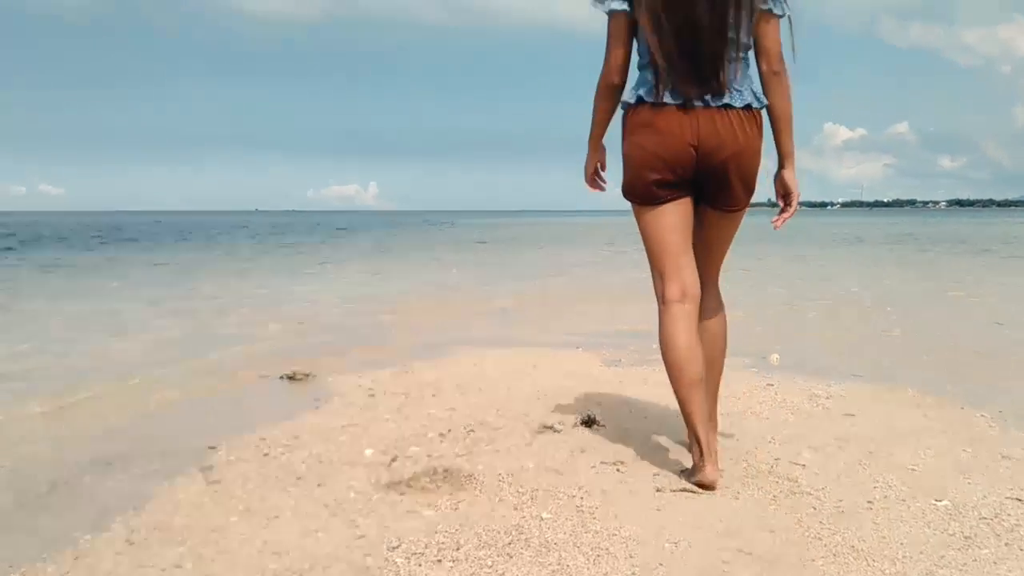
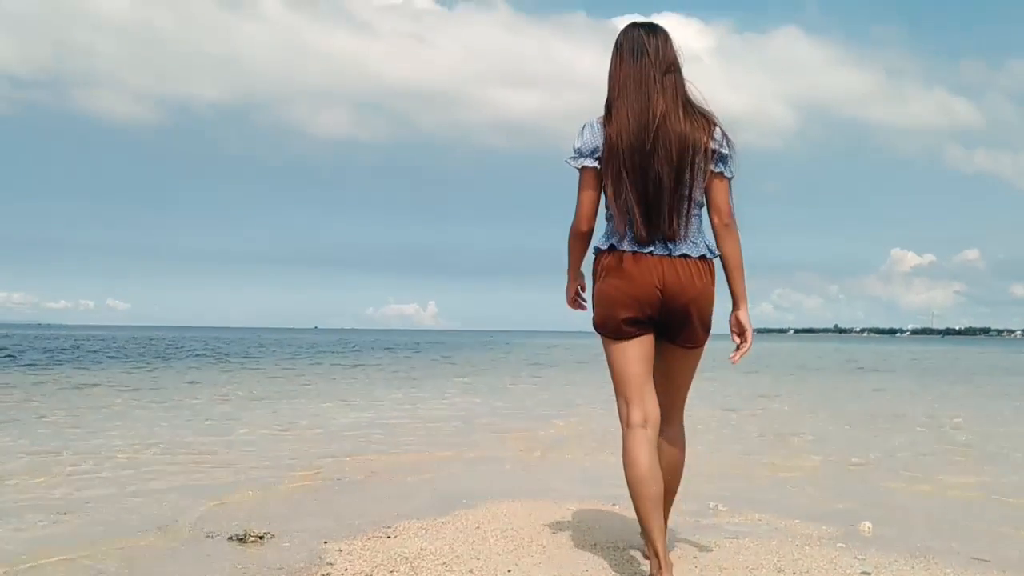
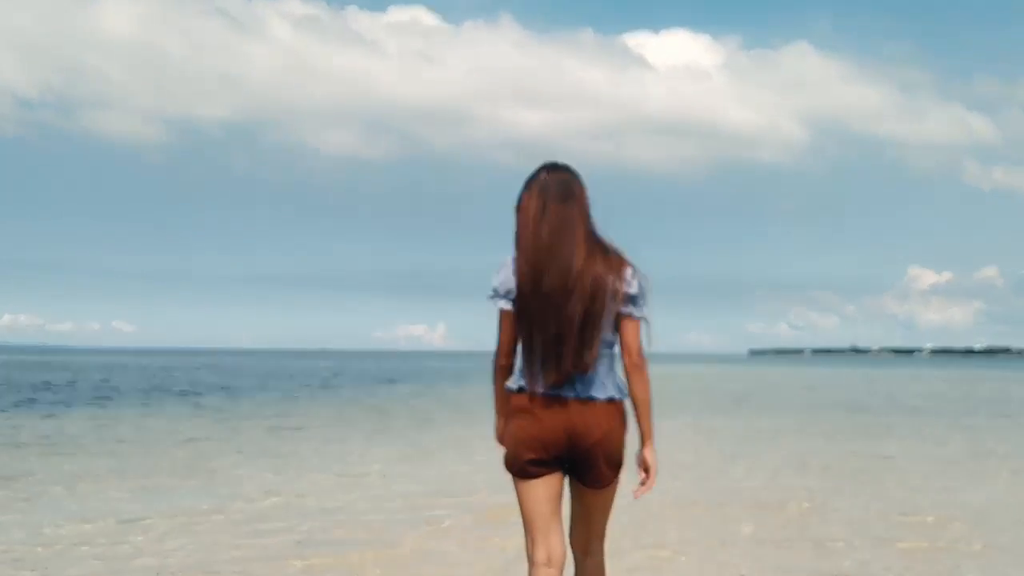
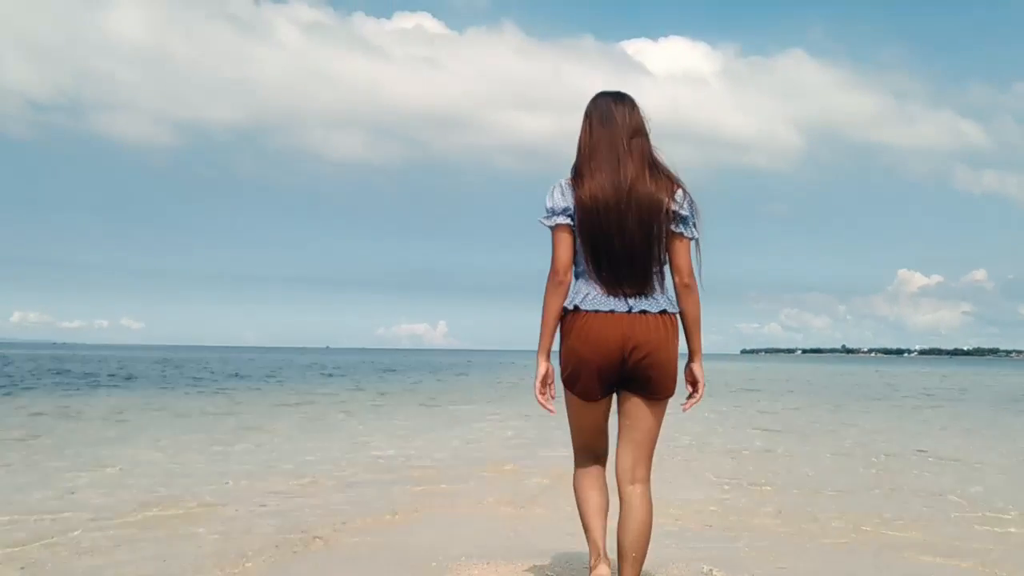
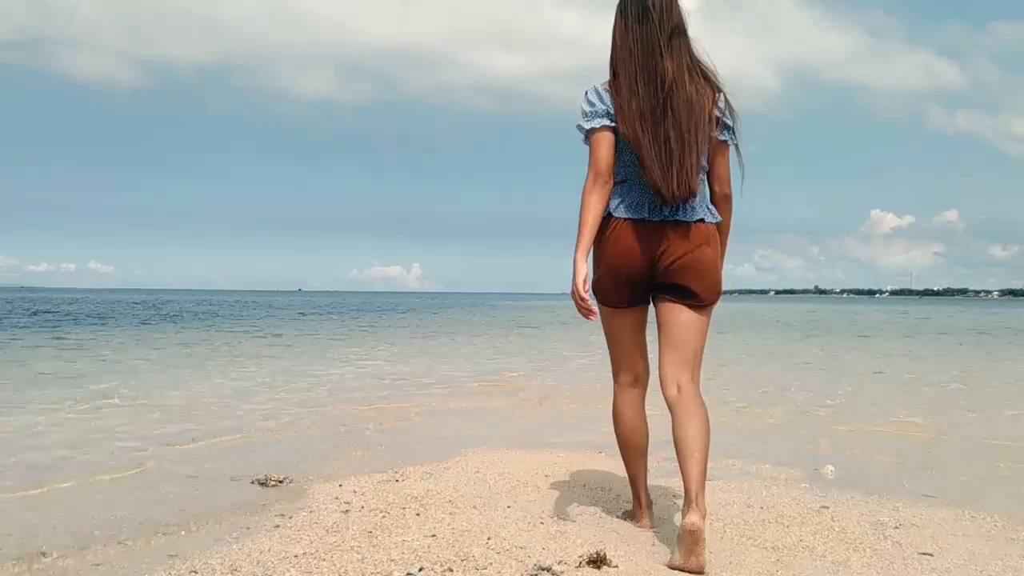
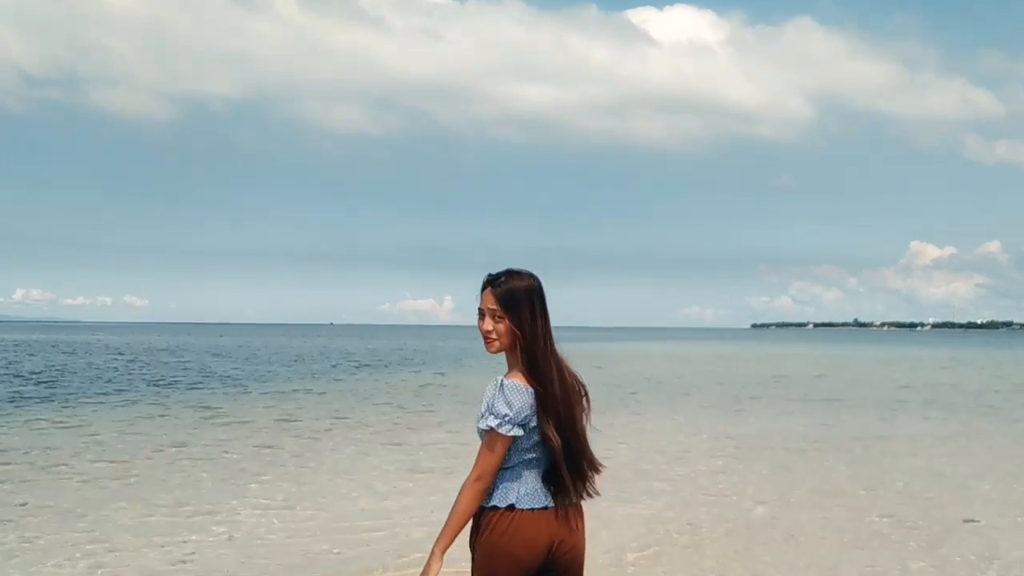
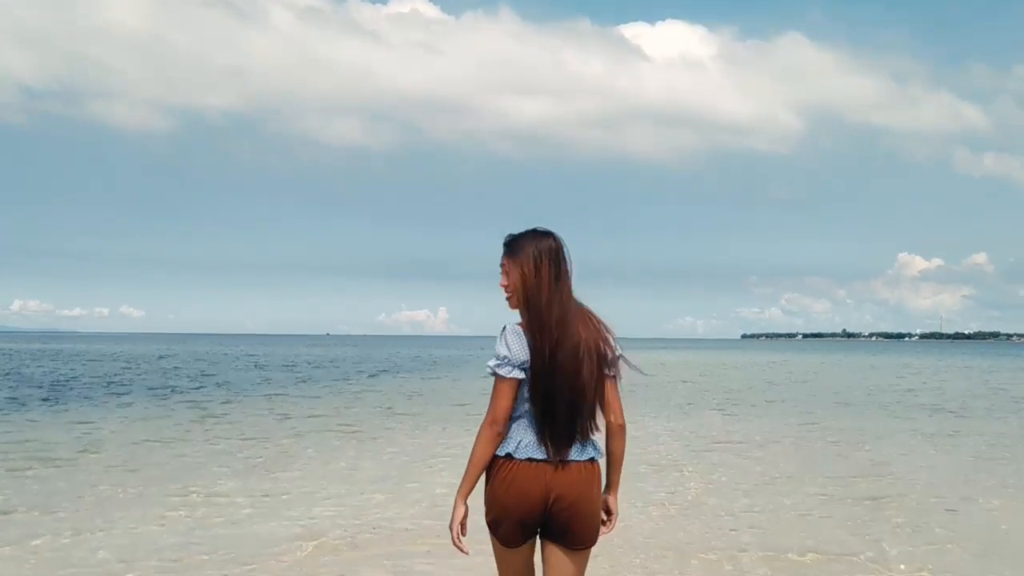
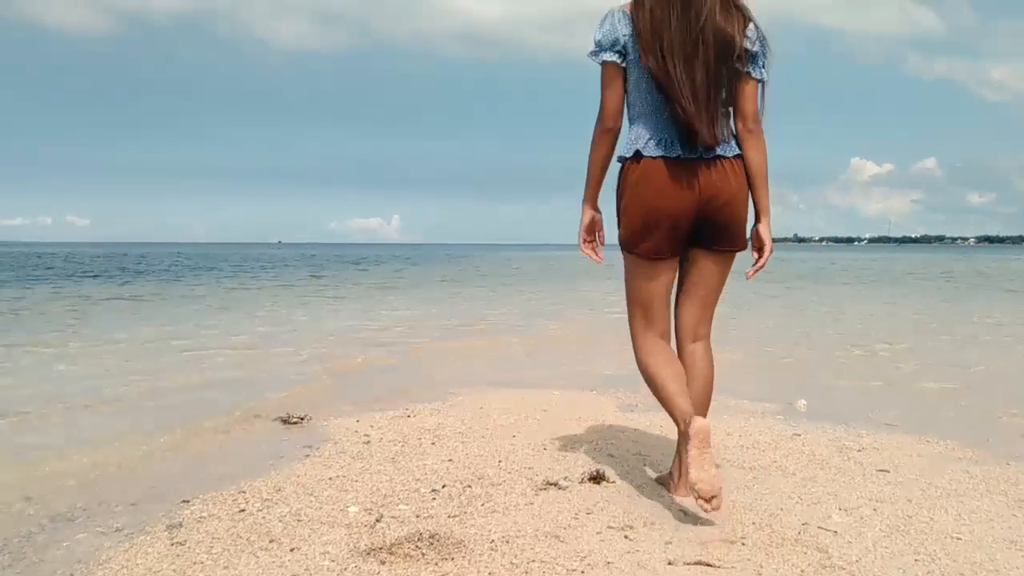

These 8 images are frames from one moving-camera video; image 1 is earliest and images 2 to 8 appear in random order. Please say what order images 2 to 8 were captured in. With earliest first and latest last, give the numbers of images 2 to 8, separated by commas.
8, 5, 2, 4, 3, 7, 6
